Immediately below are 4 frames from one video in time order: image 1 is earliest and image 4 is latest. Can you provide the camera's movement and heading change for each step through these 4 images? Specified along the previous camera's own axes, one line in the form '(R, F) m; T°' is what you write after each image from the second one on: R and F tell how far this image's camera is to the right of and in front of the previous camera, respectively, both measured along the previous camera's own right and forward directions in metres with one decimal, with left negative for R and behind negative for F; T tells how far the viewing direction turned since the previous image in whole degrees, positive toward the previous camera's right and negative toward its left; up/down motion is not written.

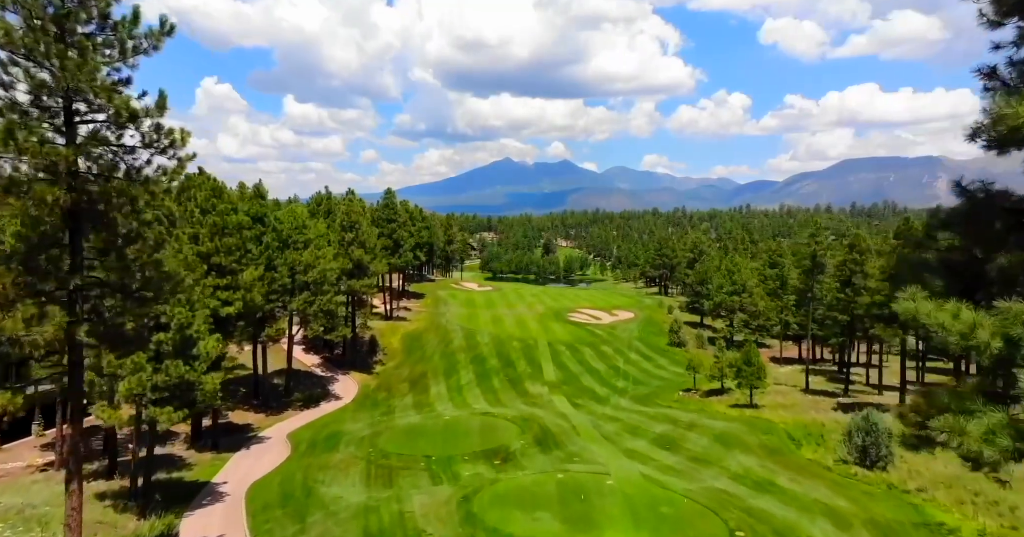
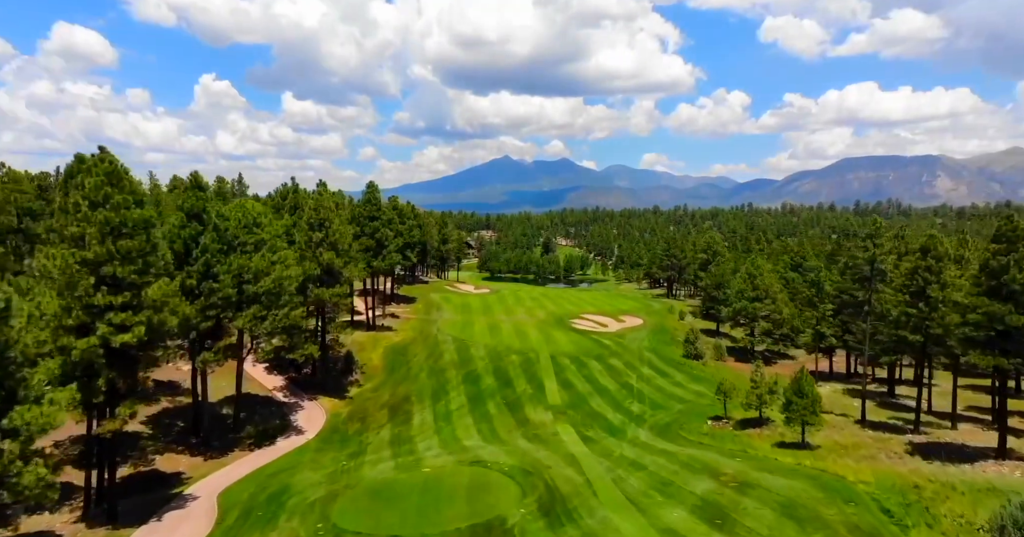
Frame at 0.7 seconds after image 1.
(0.0, +9.2) m; 0°
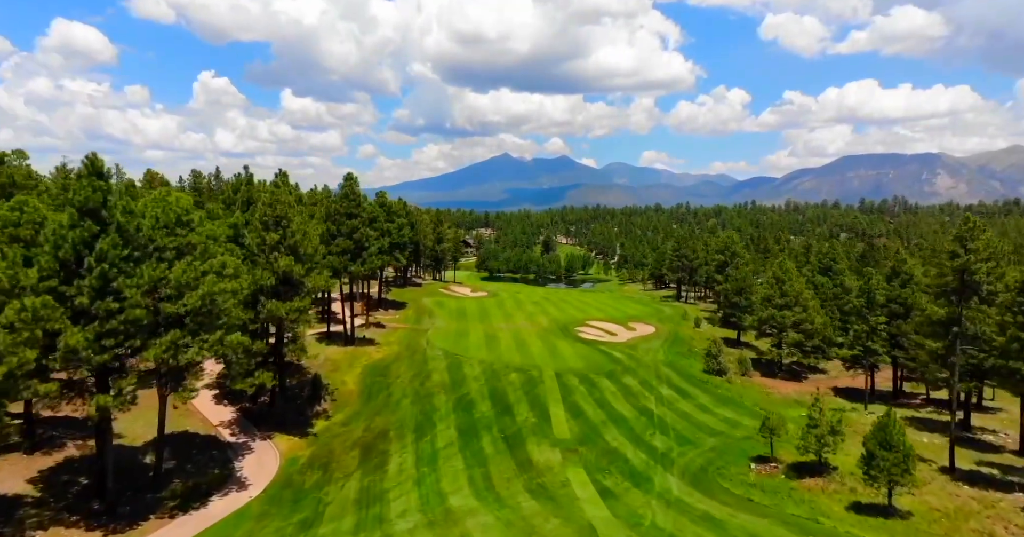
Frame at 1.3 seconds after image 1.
(0.0, +9.4) m; 0°
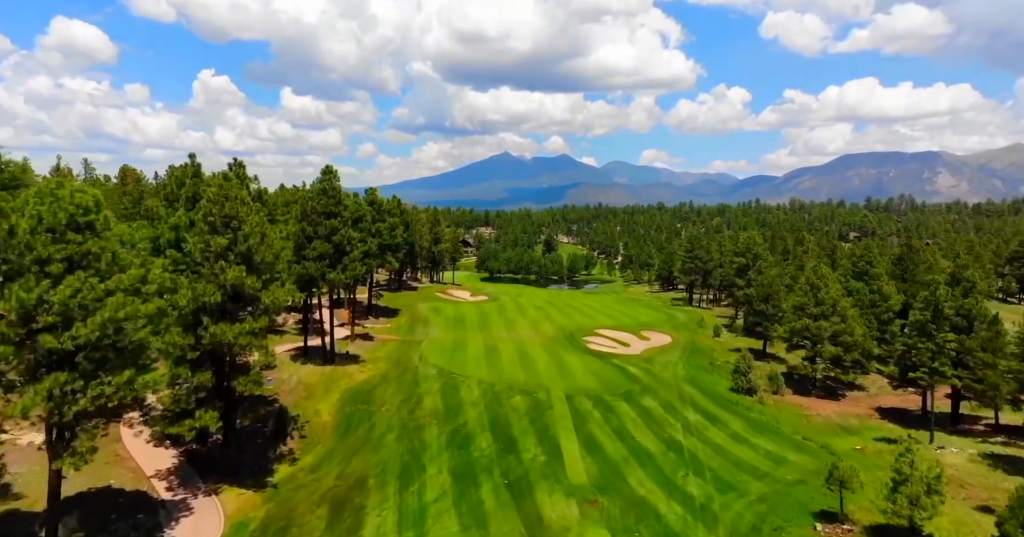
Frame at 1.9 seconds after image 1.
(-0.3, +8.3) m; 0°
